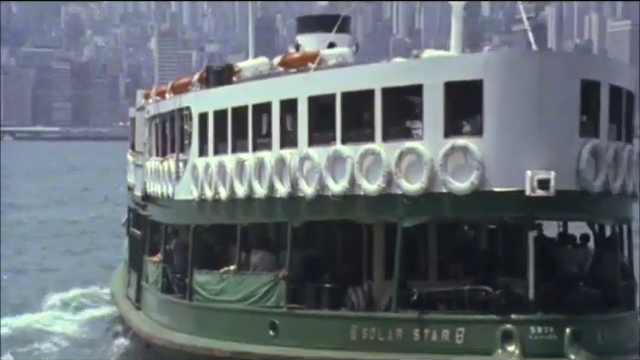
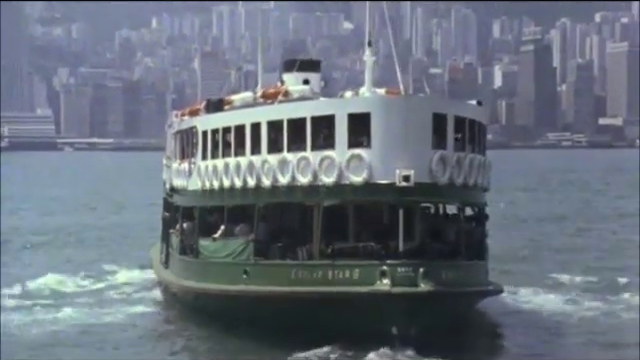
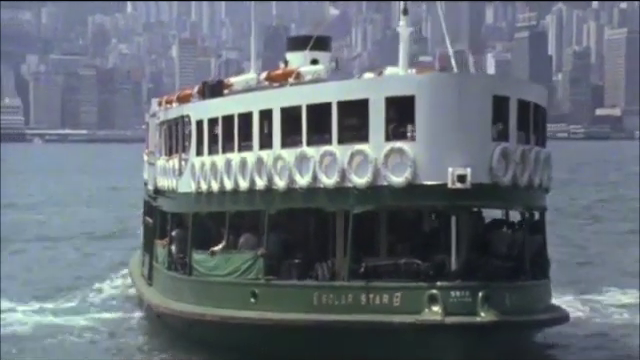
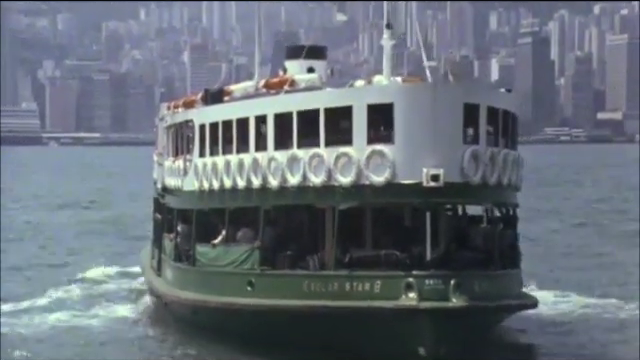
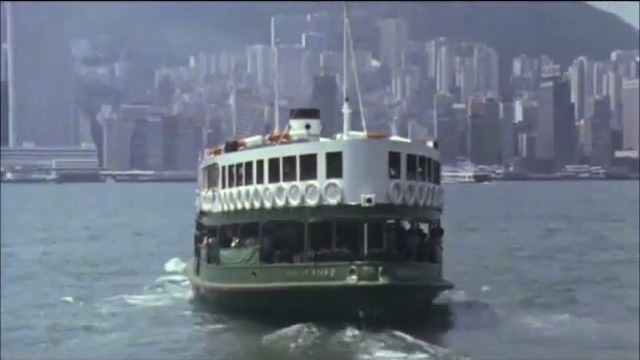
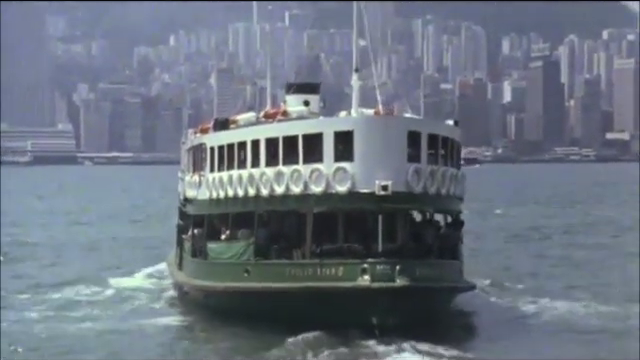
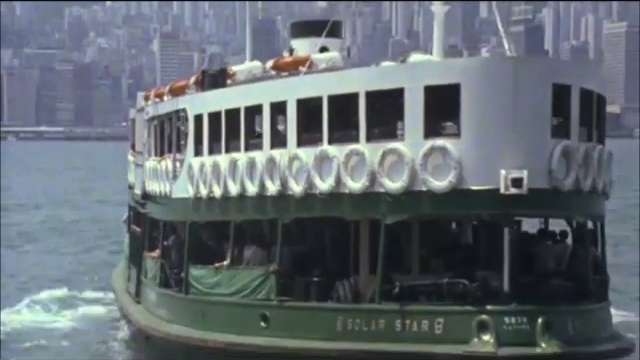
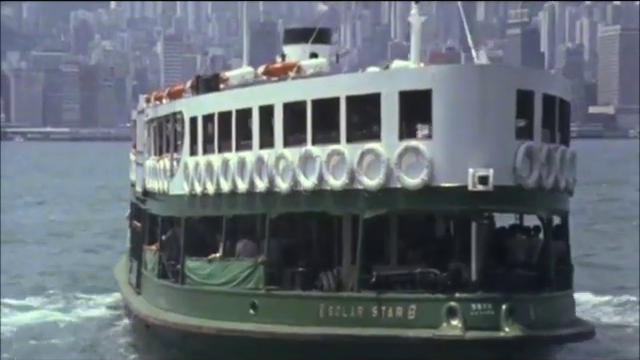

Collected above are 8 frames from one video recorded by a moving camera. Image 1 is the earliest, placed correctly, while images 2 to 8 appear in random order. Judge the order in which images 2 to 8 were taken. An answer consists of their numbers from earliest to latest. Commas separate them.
7, 8, 3, 4, 2, 6, 5
